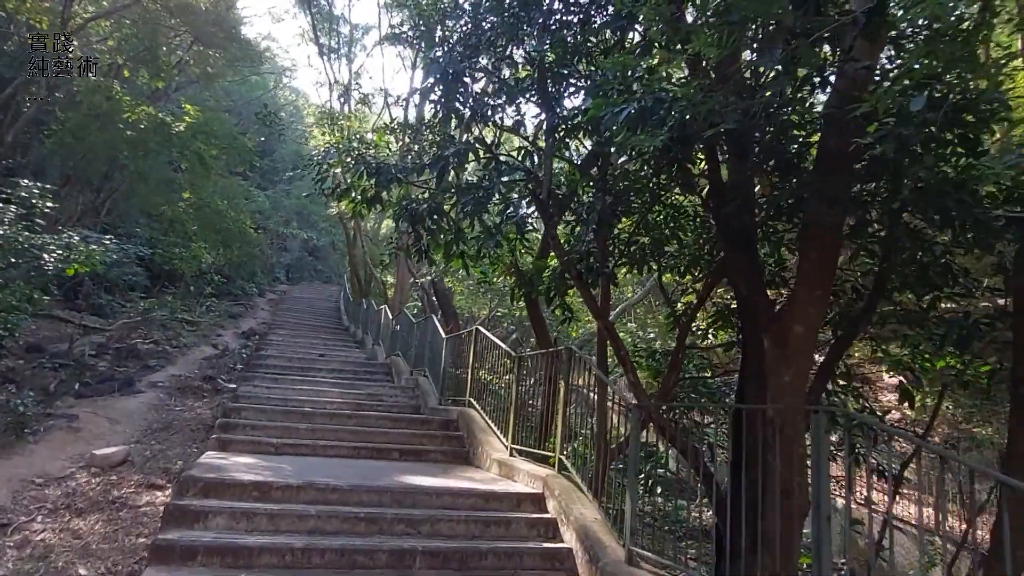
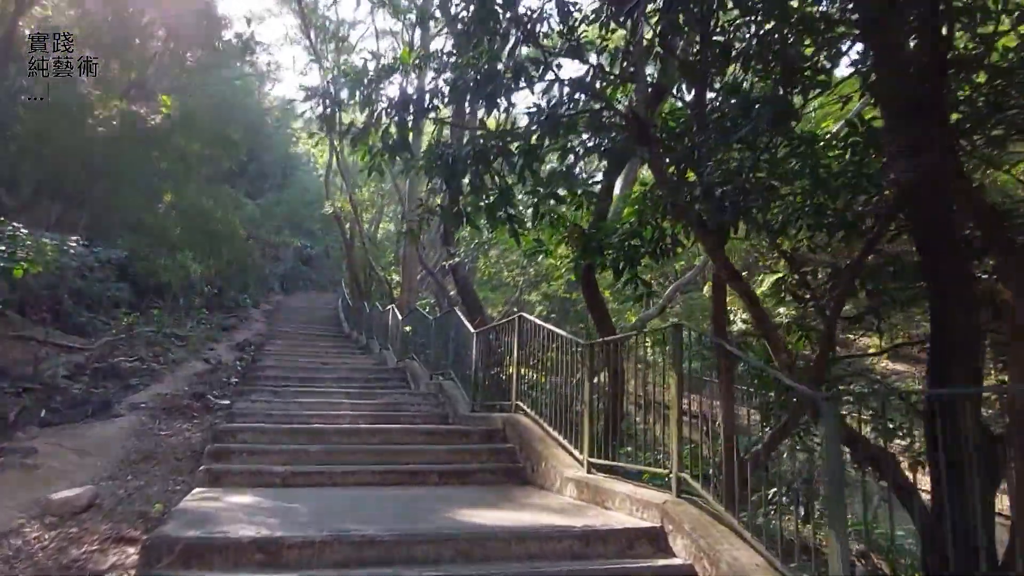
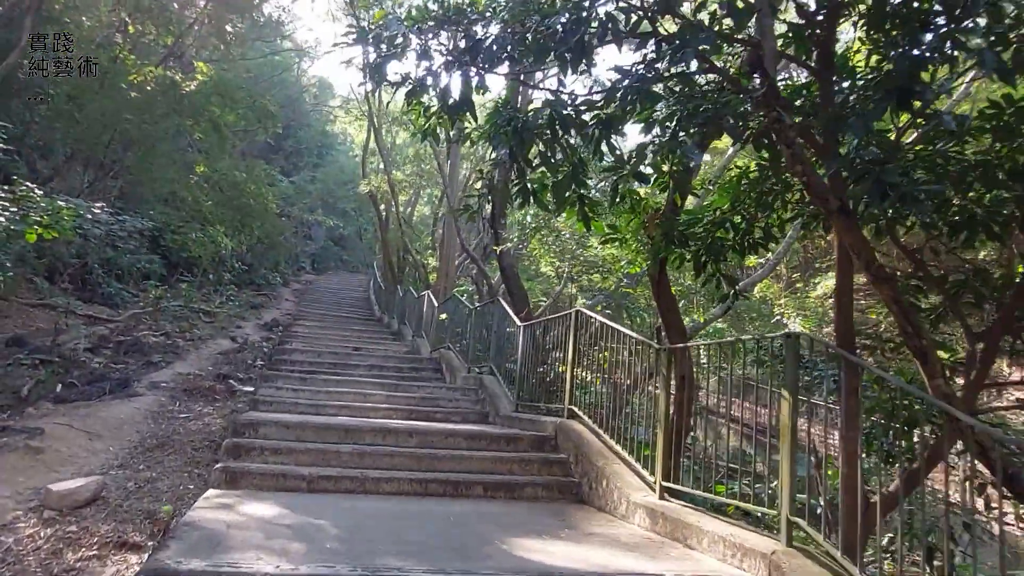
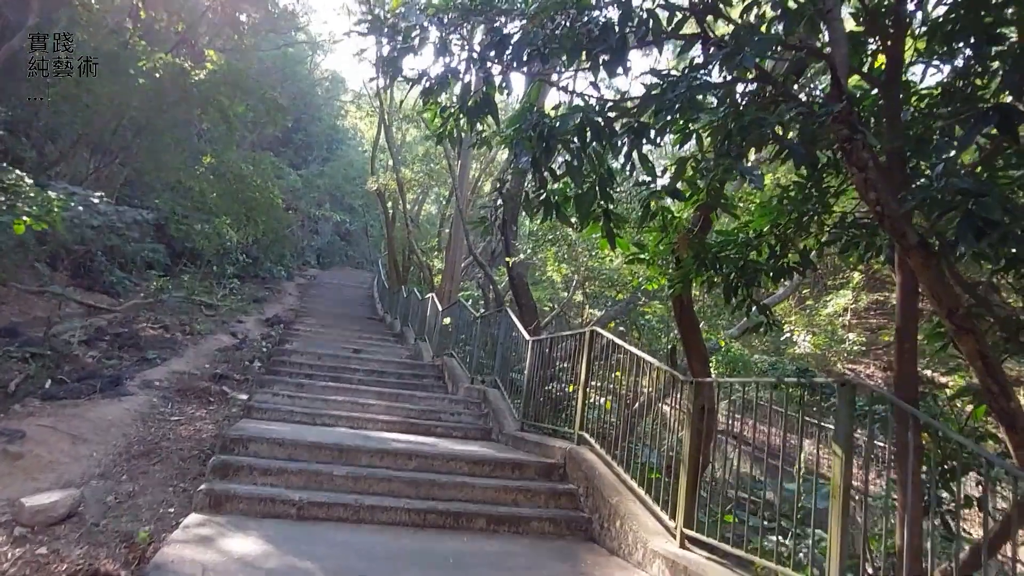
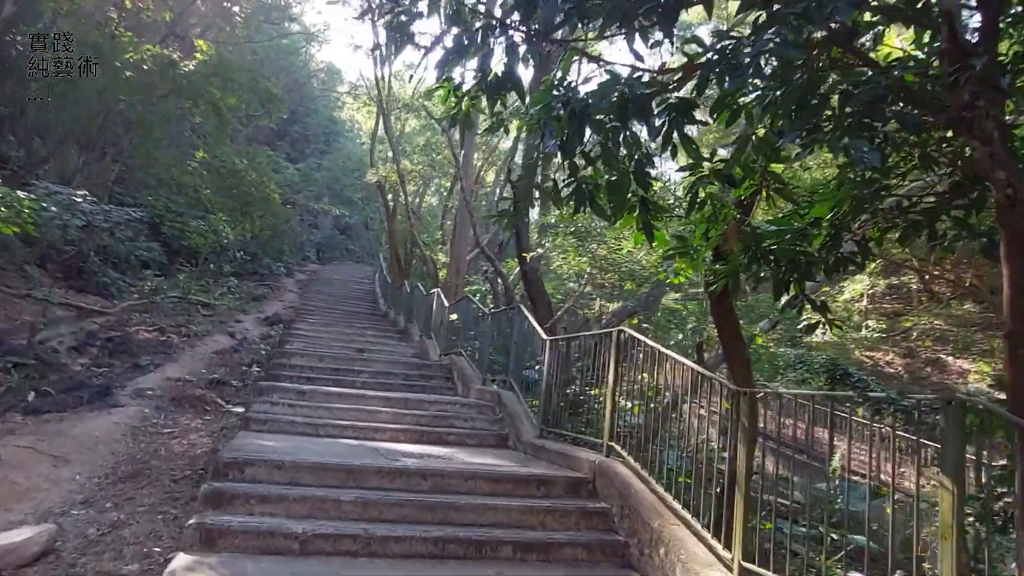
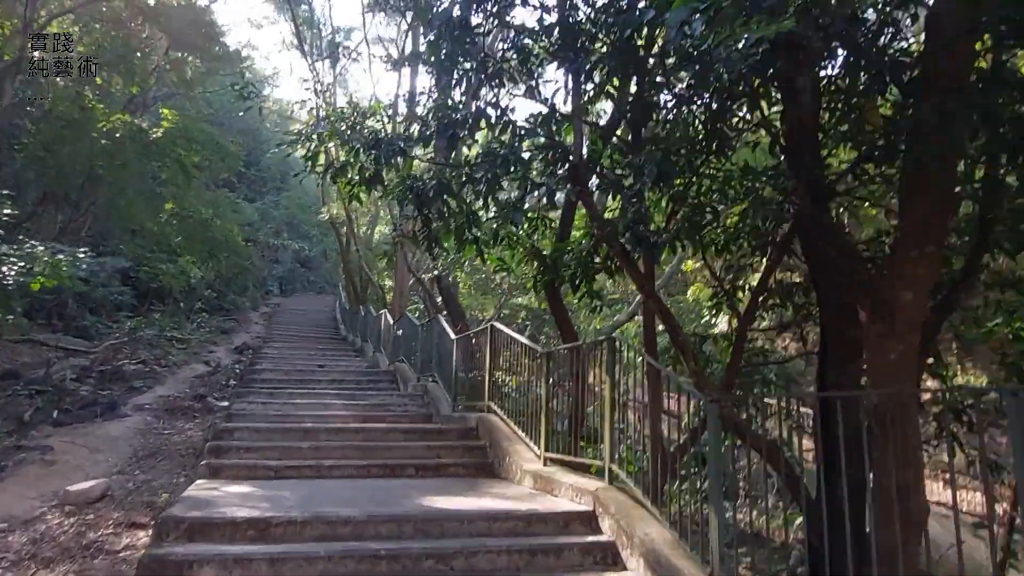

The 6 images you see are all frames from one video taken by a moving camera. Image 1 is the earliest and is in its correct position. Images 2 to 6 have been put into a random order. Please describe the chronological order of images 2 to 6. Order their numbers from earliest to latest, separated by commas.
6, 2, 3, 4, 5
